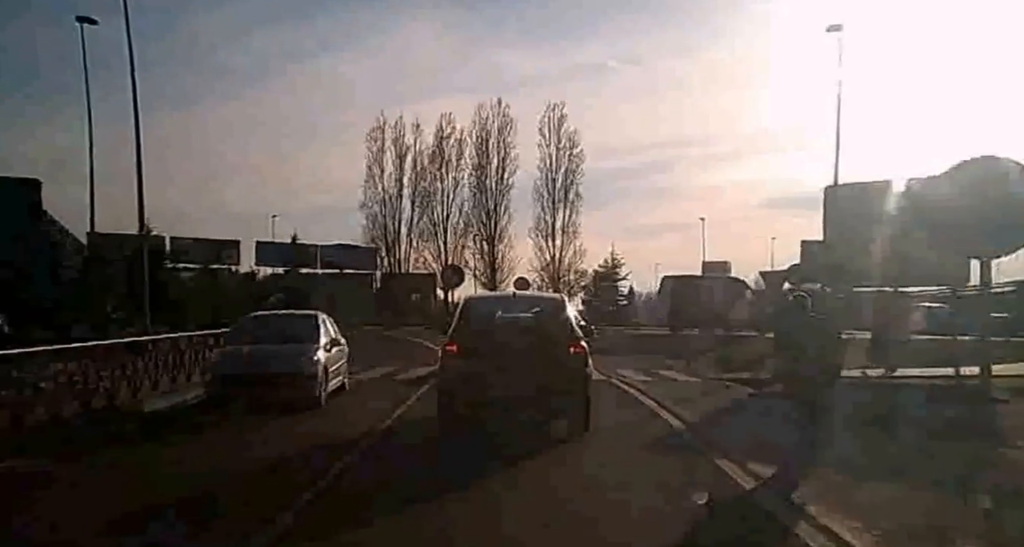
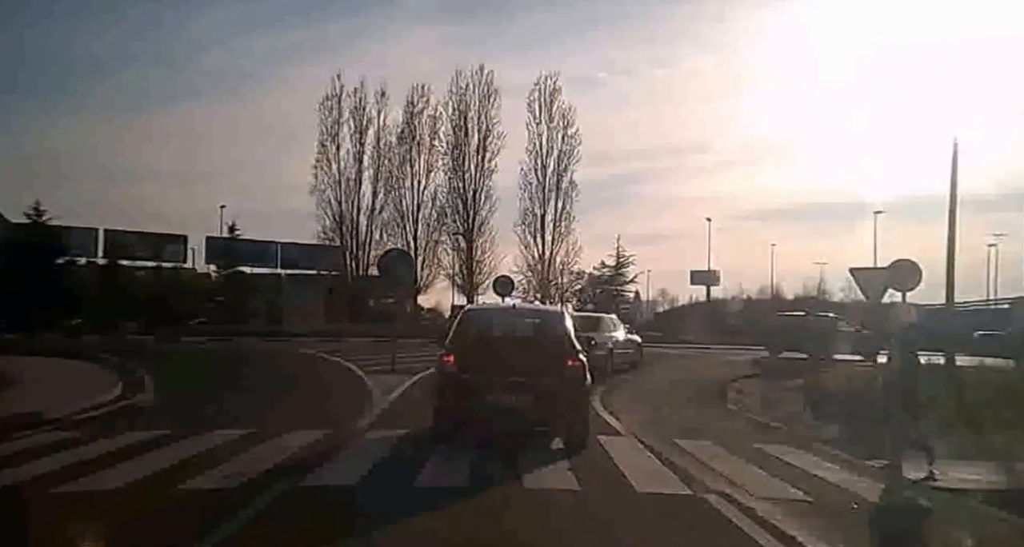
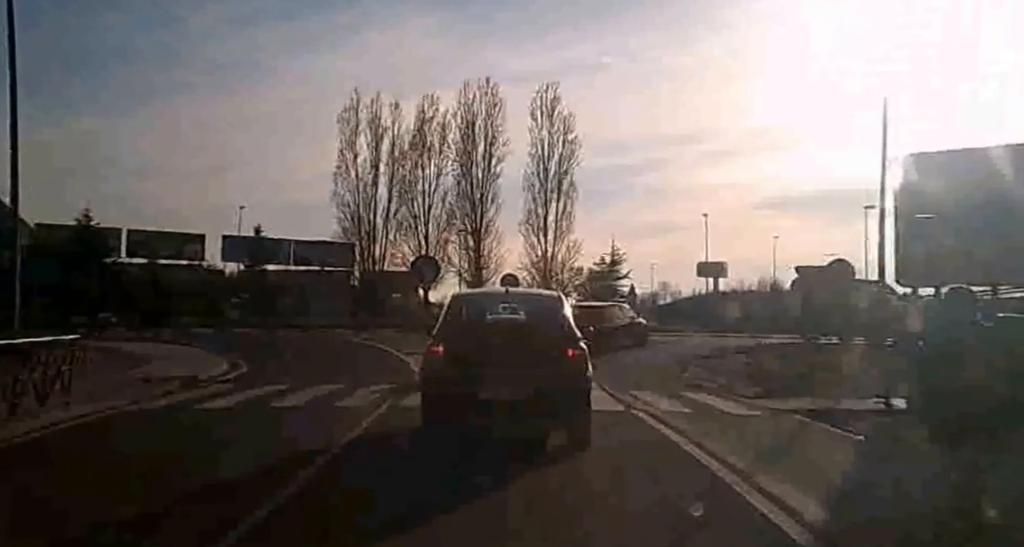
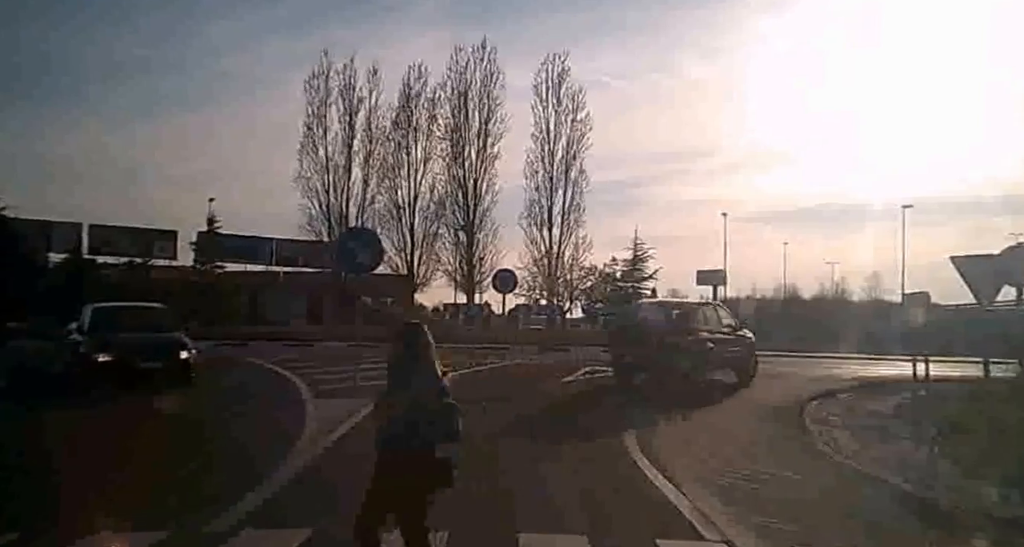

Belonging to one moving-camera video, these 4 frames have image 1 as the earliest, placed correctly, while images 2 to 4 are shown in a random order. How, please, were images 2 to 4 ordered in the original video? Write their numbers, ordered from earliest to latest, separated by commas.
3, 2, 4
